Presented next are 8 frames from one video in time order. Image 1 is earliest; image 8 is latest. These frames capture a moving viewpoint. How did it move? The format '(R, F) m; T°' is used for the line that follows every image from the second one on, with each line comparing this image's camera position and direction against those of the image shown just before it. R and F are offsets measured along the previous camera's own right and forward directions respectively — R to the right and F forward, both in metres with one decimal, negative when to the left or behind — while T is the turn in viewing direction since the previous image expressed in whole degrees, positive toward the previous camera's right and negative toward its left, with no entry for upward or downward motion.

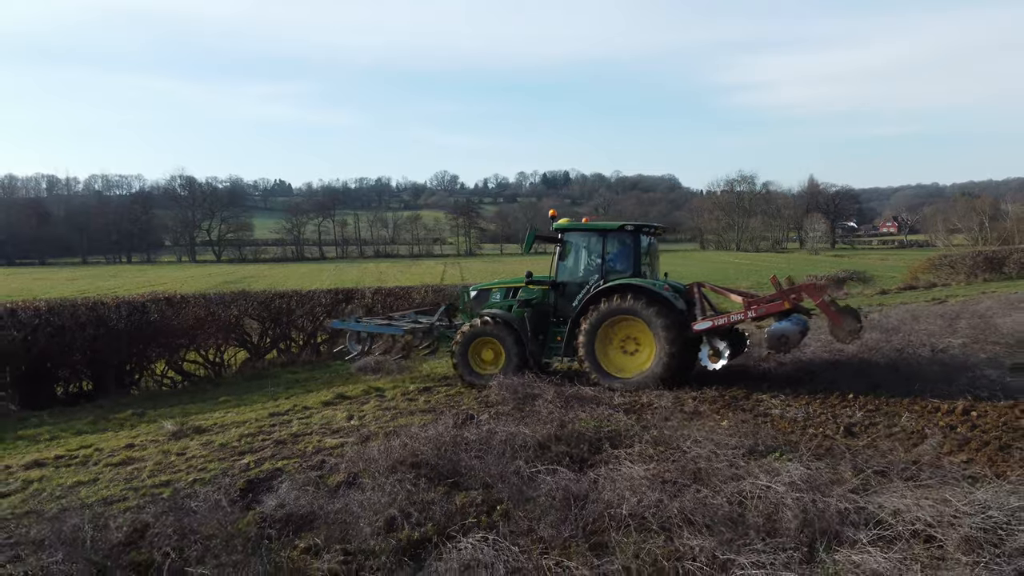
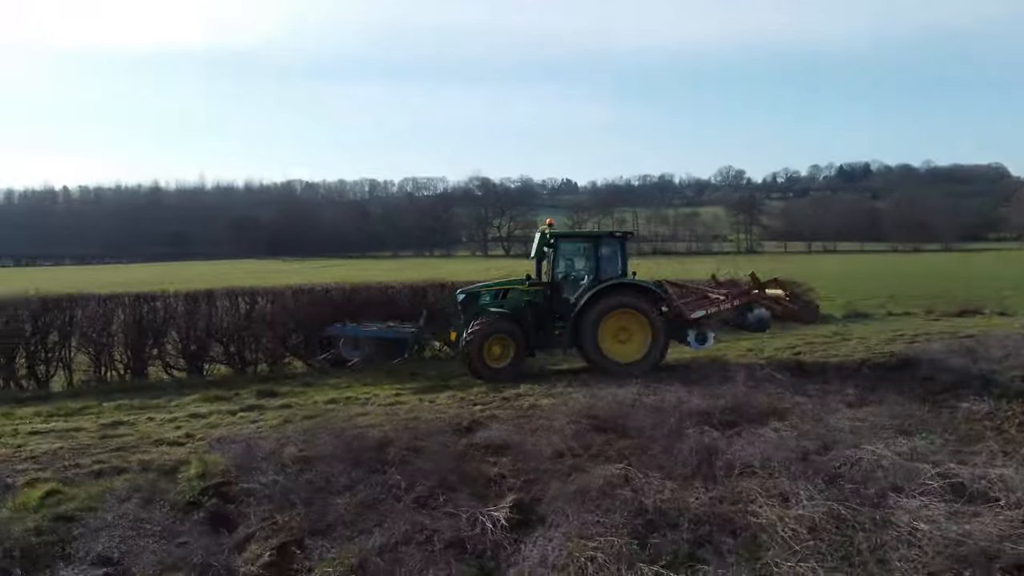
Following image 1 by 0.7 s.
(+0.8, -1.0) m; -20°
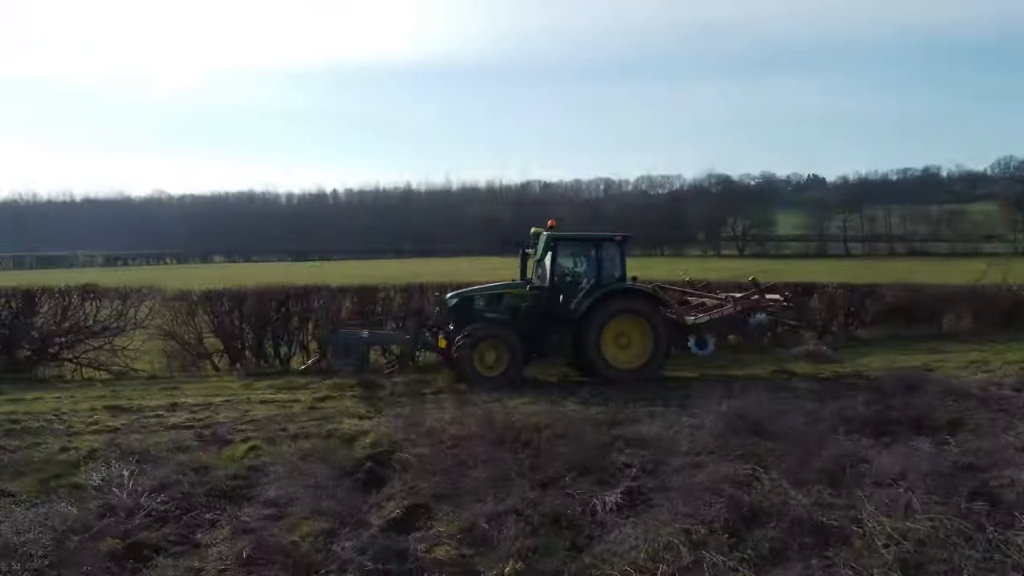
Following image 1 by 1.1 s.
(+0.6, -0.2) m; -17°
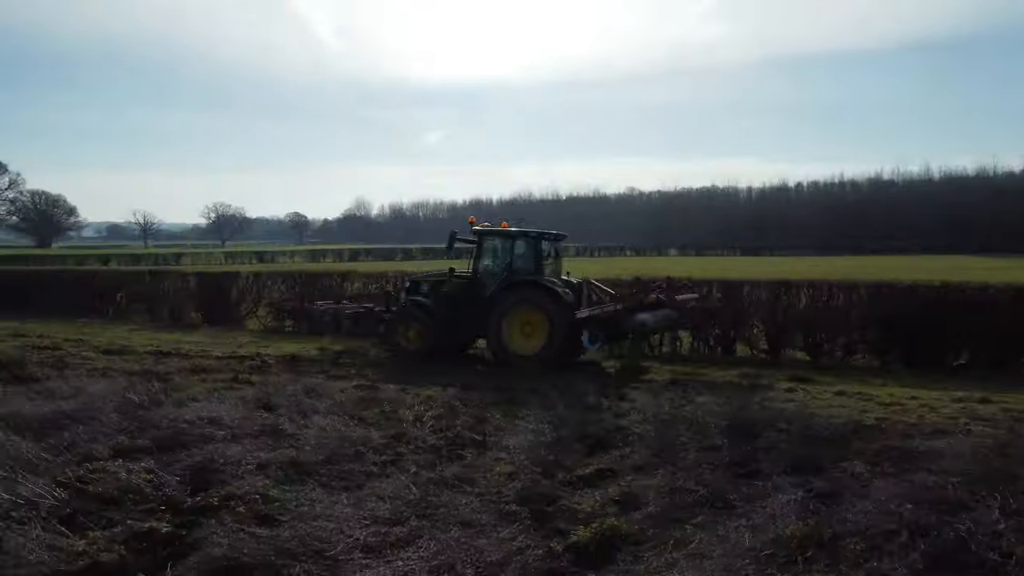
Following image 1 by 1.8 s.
(+1.5, -0.1) m; -32°
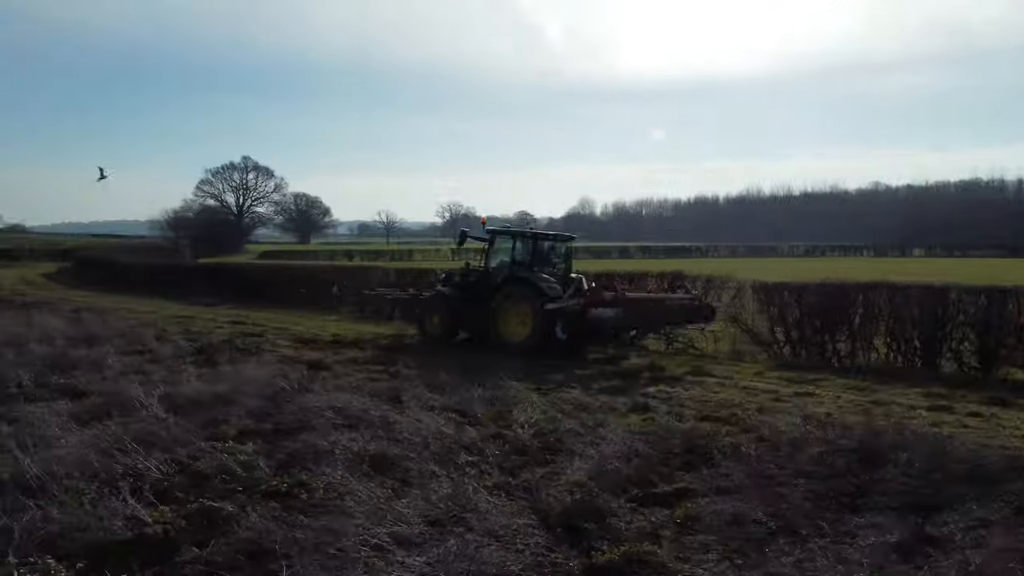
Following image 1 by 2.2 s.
(+0.8, +0.2) m; -16°
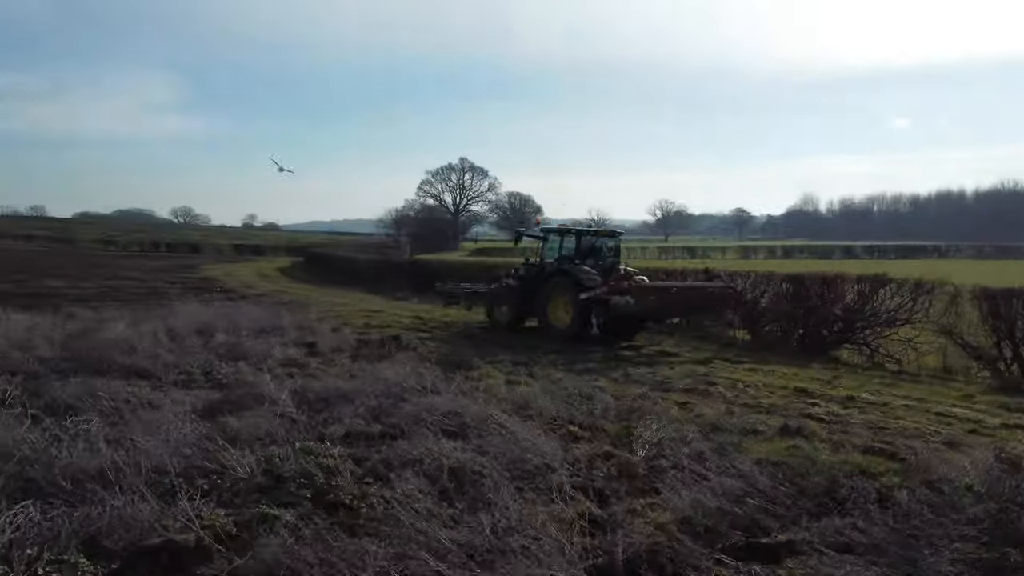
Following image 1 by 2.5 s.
(+0.6, +0.6) m; -15°
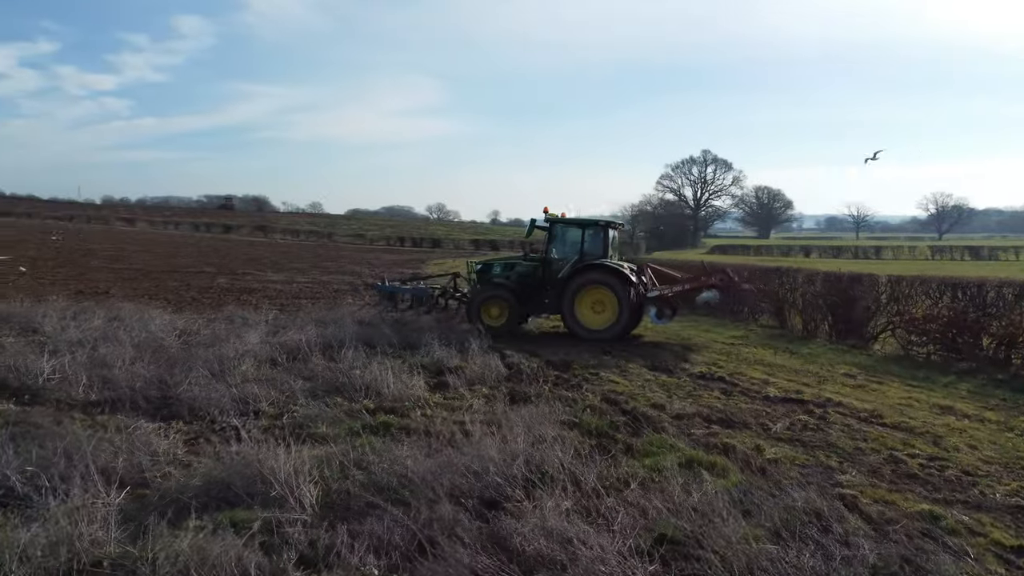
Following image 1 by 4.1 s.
(+0.3, +2.8) m; -17°
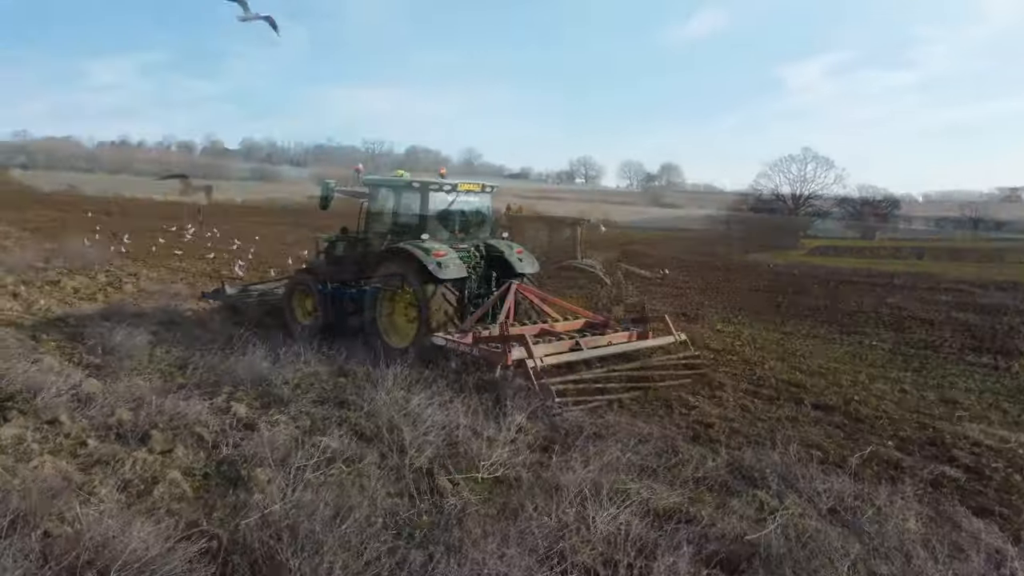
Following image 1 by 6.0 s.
(+0.2, +1.3) m; -7°
